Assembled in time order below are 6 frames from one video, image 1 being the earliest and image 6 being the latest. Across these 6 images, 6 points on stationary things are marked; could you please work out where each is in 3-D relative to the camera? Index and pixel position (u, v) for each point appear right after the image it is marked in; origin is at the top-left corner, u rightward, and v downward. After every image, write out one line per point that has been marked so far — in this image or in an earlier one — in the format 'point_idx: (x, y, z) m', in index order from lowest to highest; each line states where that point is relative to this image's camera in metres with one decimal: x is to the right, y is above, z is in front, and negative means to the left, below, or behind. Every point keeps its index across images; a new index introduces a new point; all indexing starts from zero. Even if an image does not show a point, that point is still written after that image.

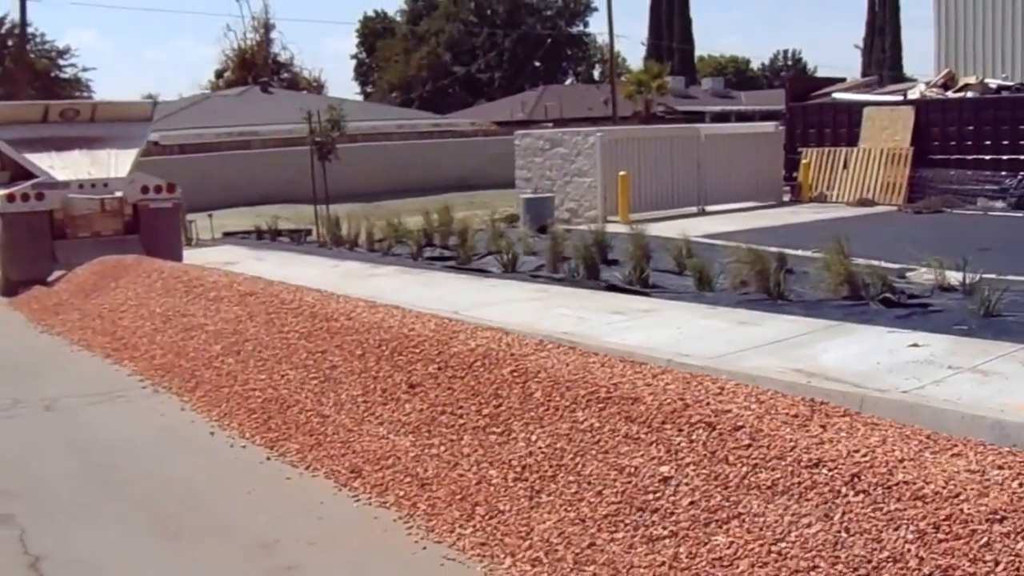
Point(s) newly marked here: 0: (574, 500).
0: (+0.3, -0.9, +5.5) m
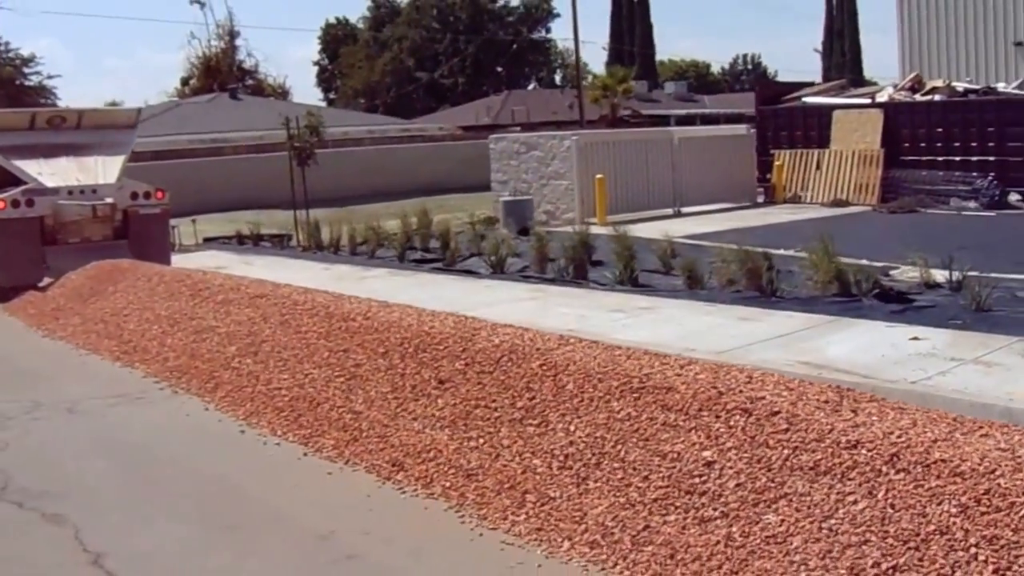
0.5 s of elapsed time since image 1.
0: (+0.5, -0.9, +5.7) m
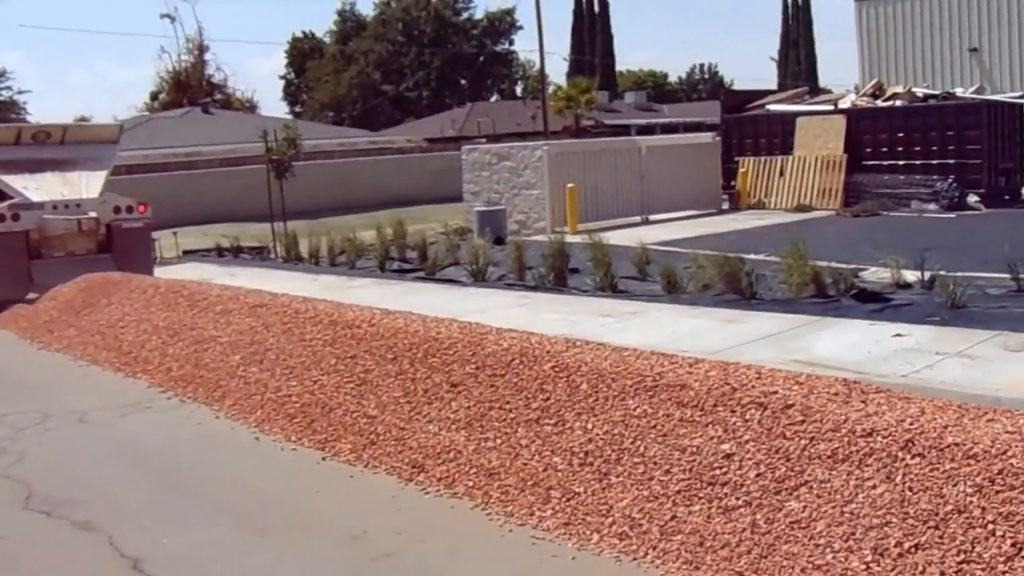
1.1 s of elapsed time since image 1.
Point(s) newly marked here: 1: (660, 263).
0: (+0.6, -0.9, +6.0) m
1: (+2.2, +0.4, +19.8) m
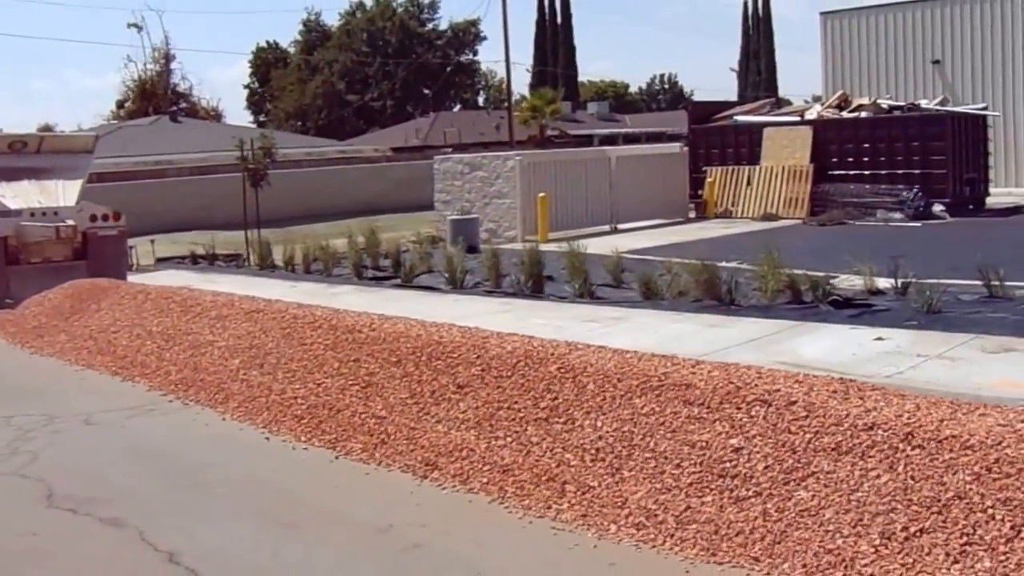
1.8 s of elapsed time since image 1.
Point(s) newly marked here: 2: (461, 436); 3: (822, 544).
0: (+0.7, -0.9, +6.3) m
1: (+1.9, +0.3, +20.1) m
2: (-0.3, -0.9, +7.7) m
3: (+1.3, -1.0, +5.3) m
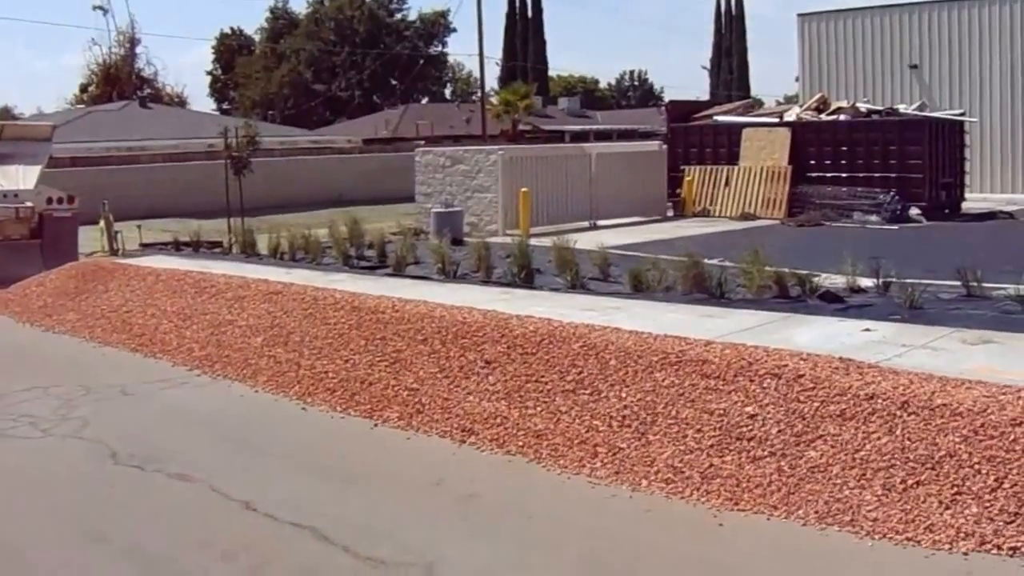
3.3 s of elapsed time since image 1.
0: (+0.9, -0.8, +7.1) m
1: (+1.8, +0.4, +21.0) m
2: (-0.1, -0.8, +8.5) m
3: (+1.5, -1.0, +6.1) m
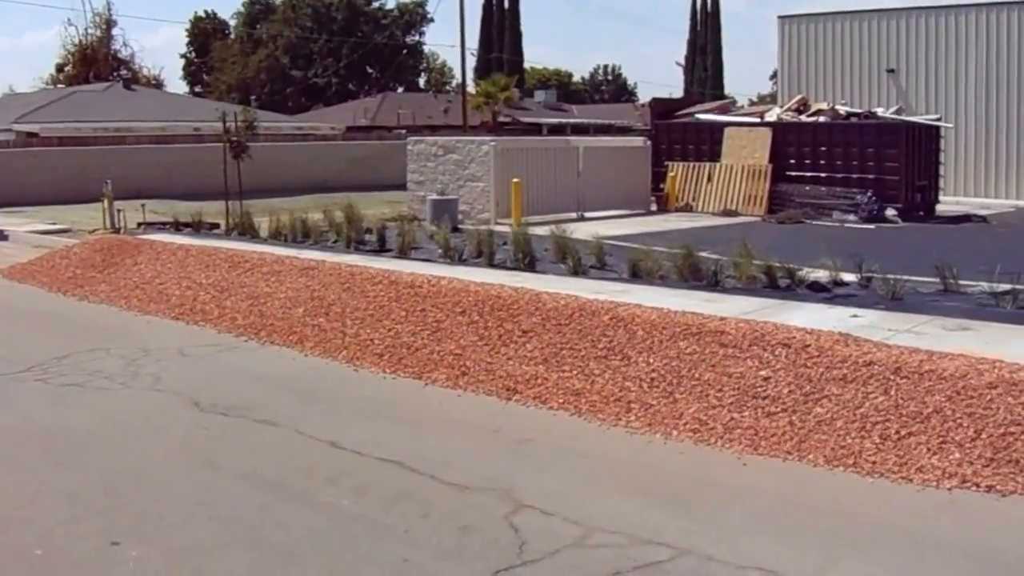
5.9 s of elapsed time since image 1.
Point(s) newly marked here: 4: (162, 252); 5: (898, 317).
0: (+1.2, -0.7, +8.3) m
1: (+1.9, +0.6, +22.1) m
2: (+0.2, -0.6, +9.6) m
3: (+1.8, -0.9, +7.3) m
4: (-4.9, +0.5, +18.1) m
5: (+3.9, -0.3, +12.9) m
